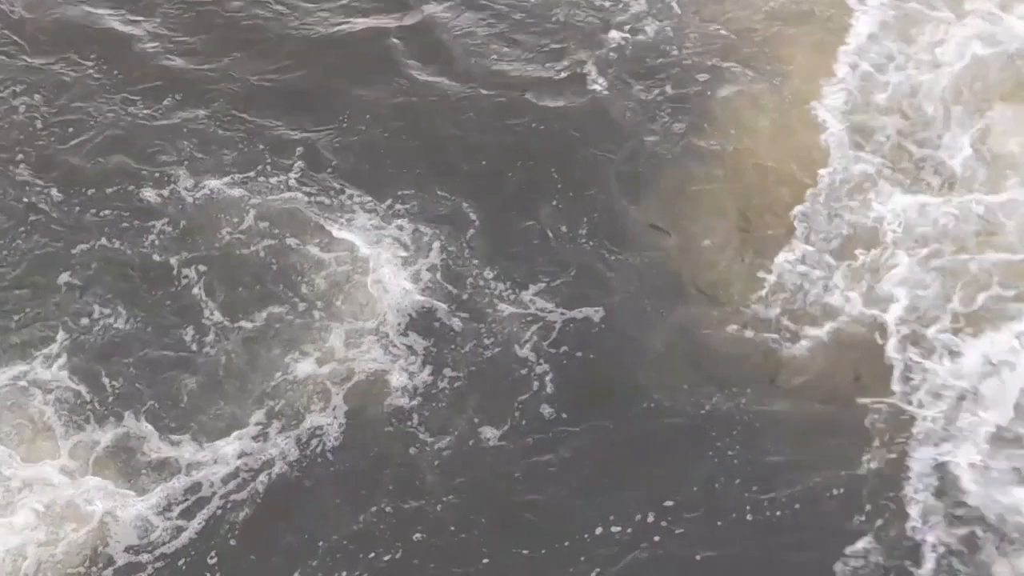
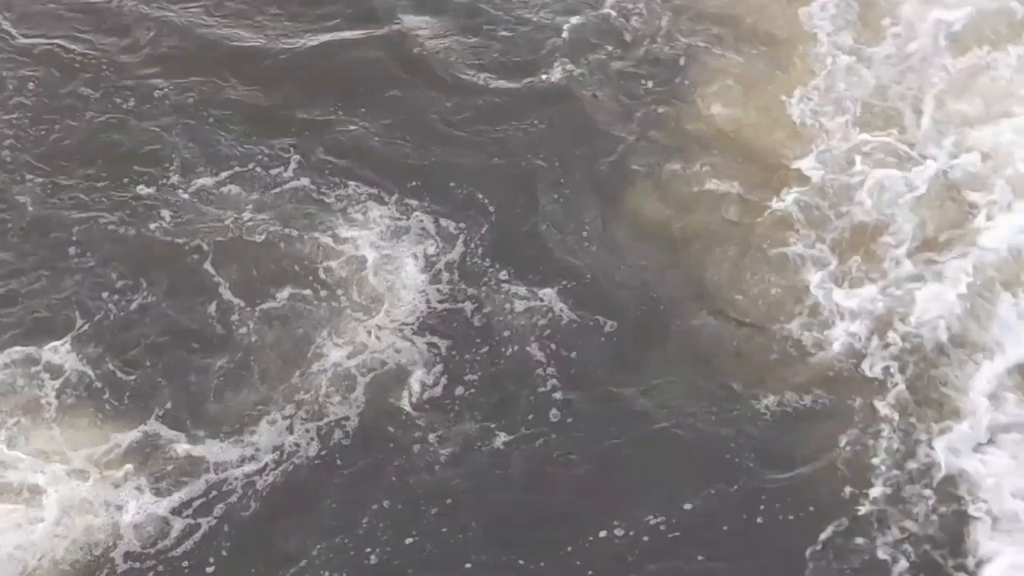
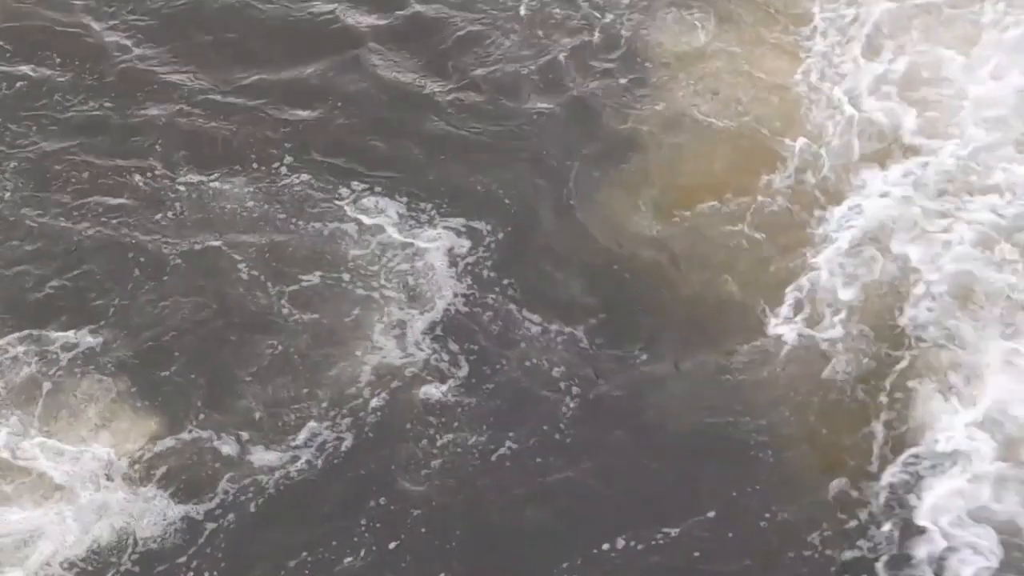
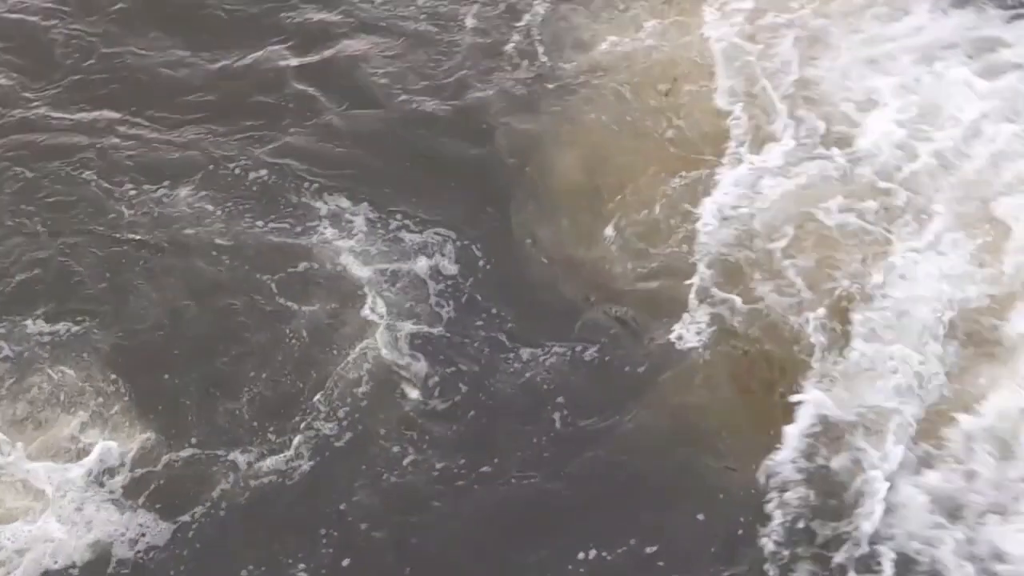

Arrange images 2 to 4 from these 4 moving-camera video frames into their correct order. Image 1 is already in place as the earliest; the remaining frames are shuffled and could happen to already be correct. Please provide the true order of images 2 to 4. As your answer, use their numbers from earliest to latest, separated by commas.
2, 3, 4
